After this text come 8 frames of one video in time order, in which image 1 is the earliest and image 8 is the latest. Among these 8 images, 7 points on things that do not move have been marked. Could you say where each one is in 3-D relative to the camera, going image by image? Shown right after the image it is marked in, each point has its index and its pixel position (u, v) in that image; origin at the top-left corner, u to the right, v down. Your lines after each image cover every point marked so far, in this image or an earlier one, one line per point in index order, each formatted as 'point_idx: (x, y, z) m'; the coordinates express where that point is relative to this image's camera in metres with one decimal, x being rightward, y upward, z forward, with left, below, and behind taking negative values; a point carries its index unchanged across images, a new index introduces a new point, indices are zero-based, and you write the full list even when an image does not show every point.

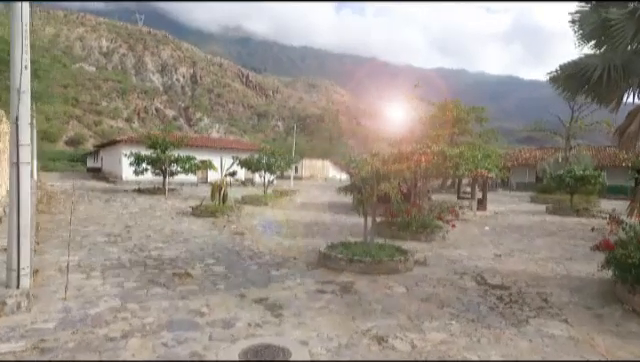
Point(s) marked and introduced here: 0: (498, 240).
0: (+6.1, -2.0, +13.1) m
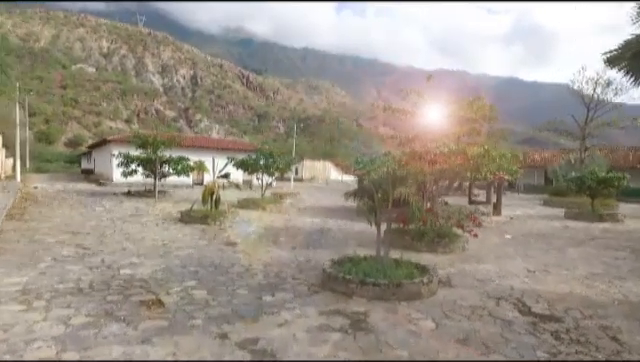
0: (+6.1, -2.1, +11.5) m
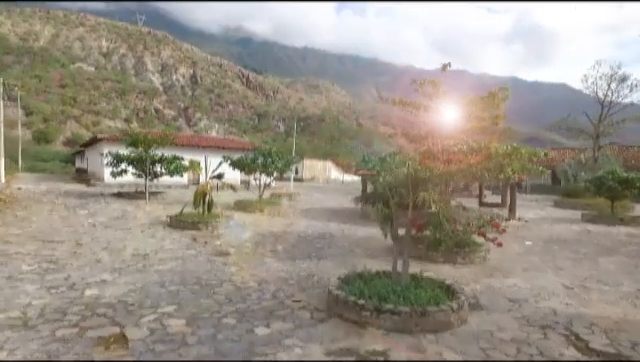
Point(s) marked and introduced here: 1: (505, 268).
0: (+6.2, -2.2, +10.3) m
1: (+4.5, -2.1, +9.3) m
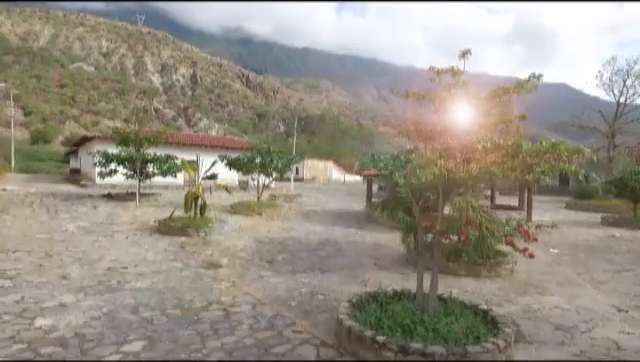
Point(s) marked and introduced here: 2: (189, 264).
0: (+6.3, -2.2, +9.0) m
1: (+4.6, -2.2, +8.1) m
2: (-2.9, -1.9, +8.5) m
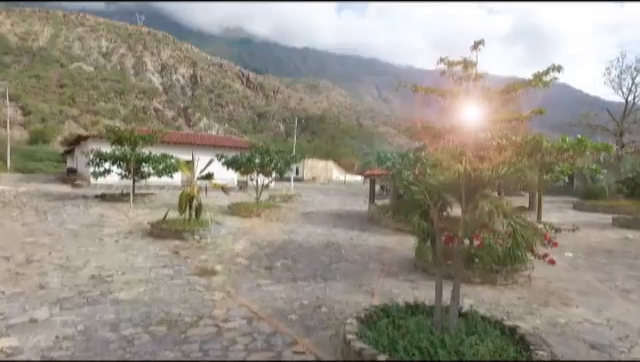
0: (+6.4, -2.2, +8.4) m
1: (+4.7, -2.2, +7.4) m
2: (-2.9, -1.9, +7.9) m
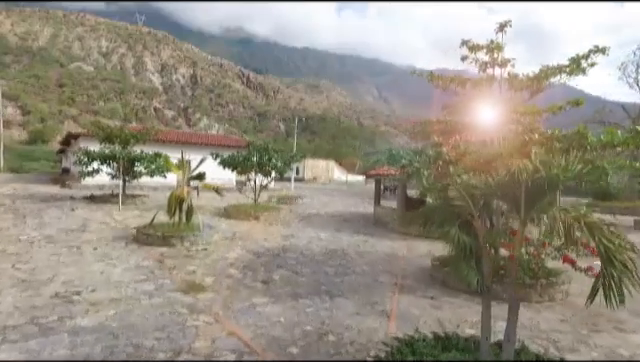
0: (+6.5, -2.2, +7.3) m
1: (+4.8, -2.2, +6.3) m
2: (-2.8, -1.9, +6.8) m
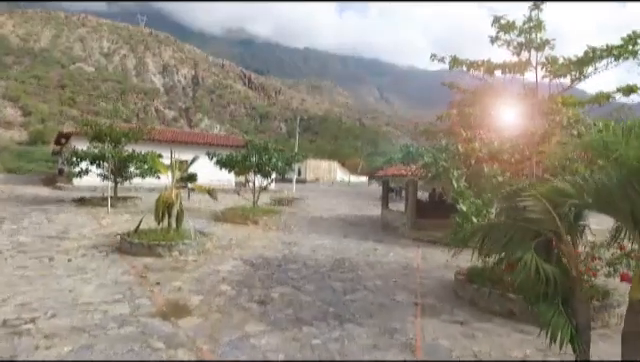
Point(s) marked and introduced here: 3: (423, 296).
0: (+6.6, -2.2, +6.1) m
1: (+4.9, -2.2, +5.2) m
2: (-2.7, -1.9, +5.7) m
3: (+1.9, -2.1, +7.0) m
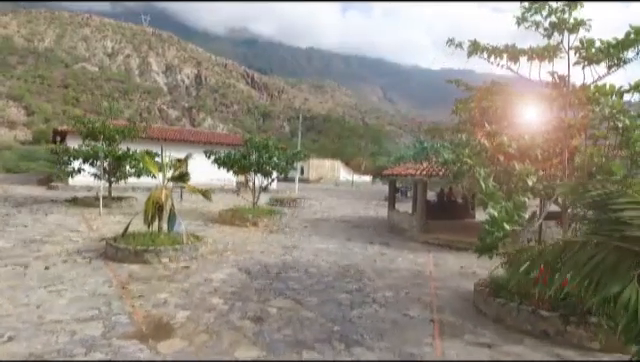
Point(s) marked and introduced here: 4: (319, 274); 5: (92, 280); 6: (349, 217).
0: (+6.6, -2.2, +5.3) m
1: (+4.9, -2.2, +4.4) m
2: (-2.6, -1.9, +4.9) m
3: (+1.9, -2.1, +6.2) m
4: (0.0, -1.9, +7.9) m
5: (-4.0, -1.7, +6.8) m
6: (+1.3, -1.5, +15.8) m
